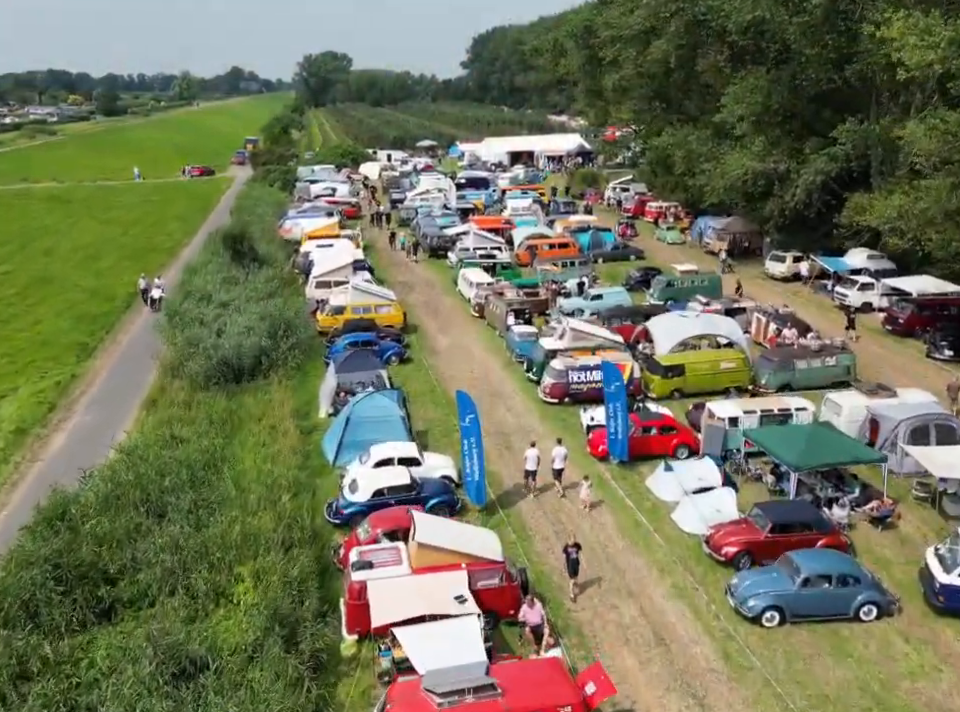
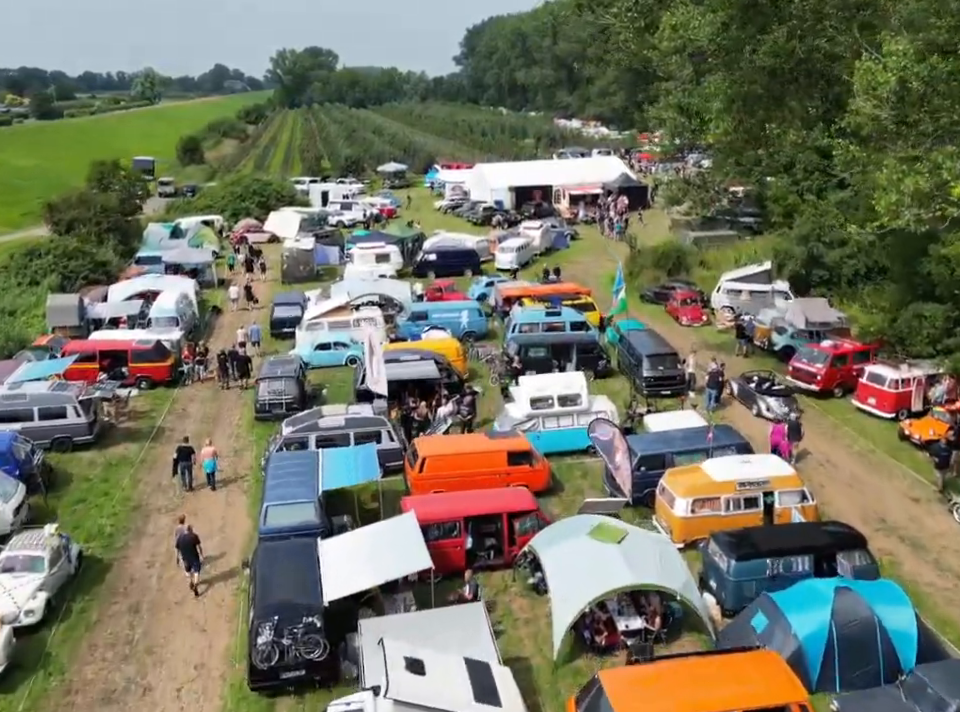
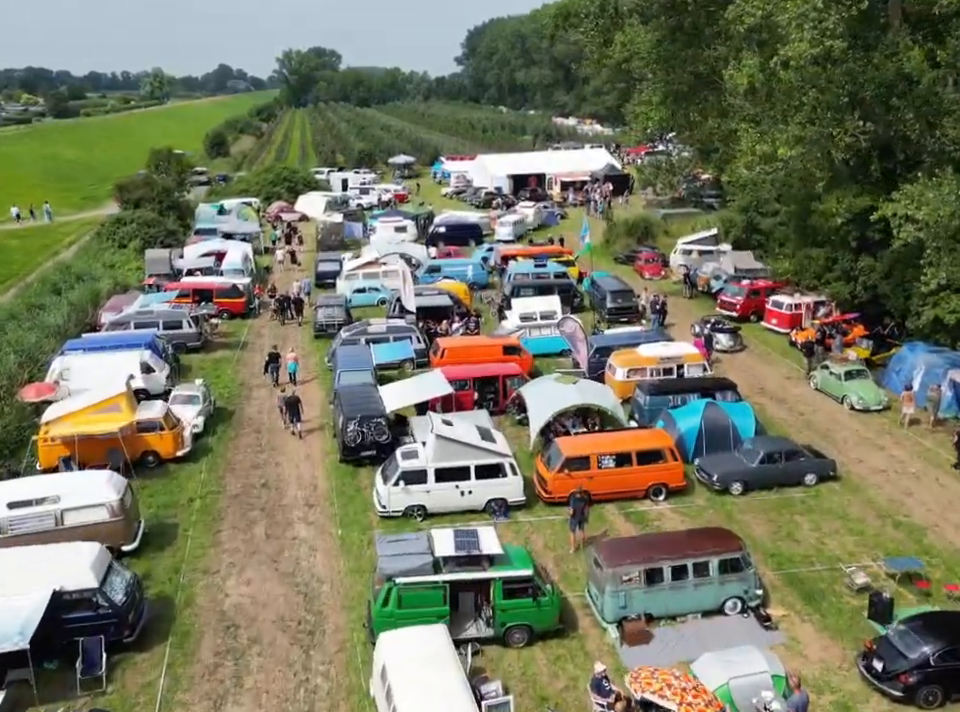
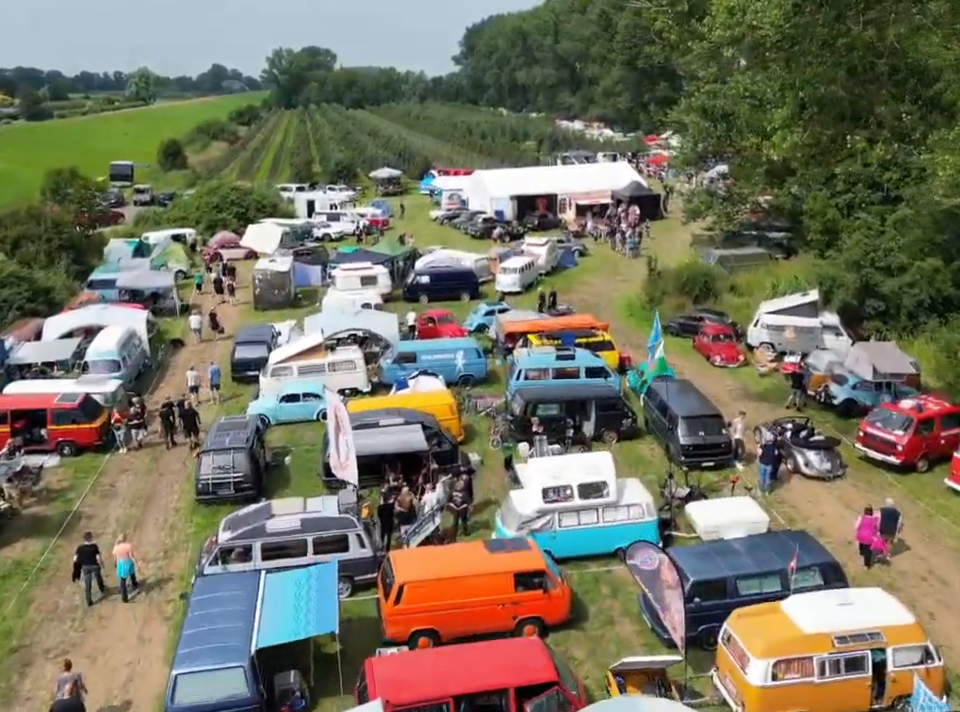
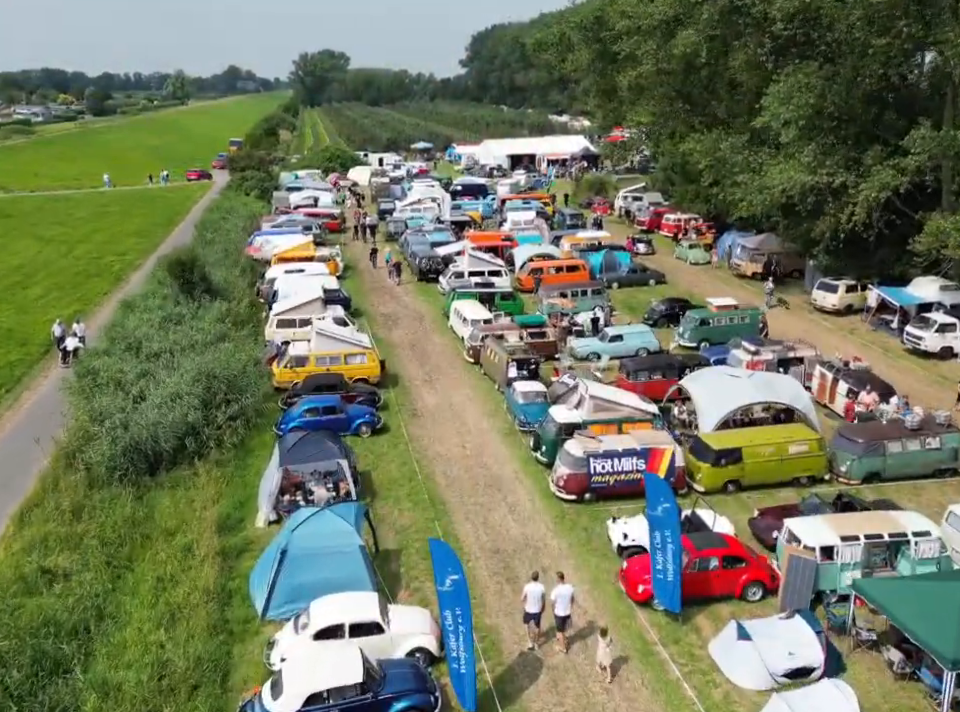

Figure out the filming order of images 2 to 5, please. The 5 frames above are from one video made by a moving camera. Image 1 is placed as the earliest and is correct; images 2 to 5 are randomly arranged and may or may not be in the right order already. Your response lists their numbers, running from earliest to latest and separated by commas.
5, 3, 2, 4
